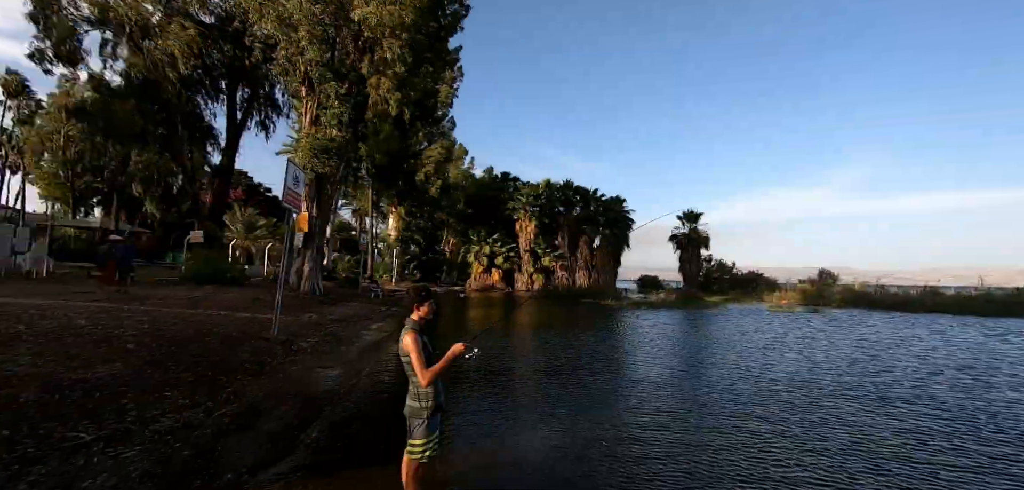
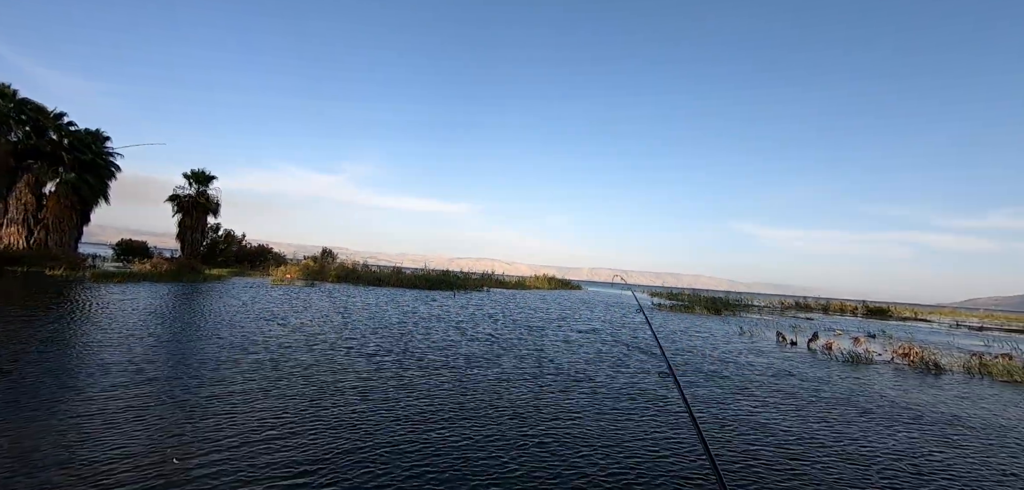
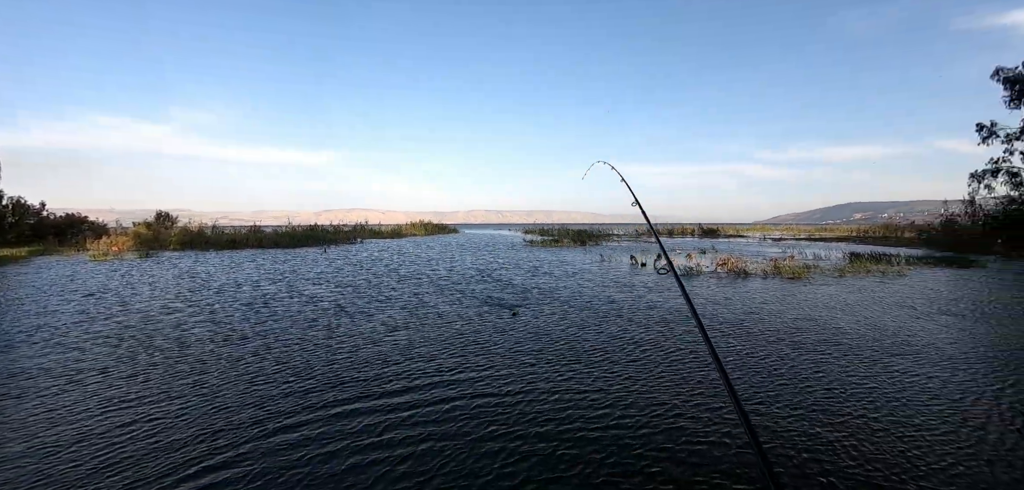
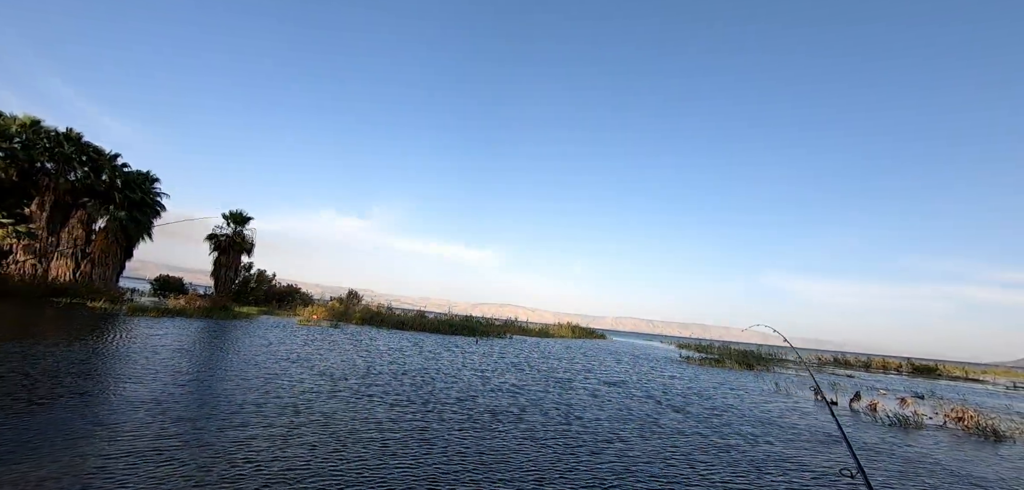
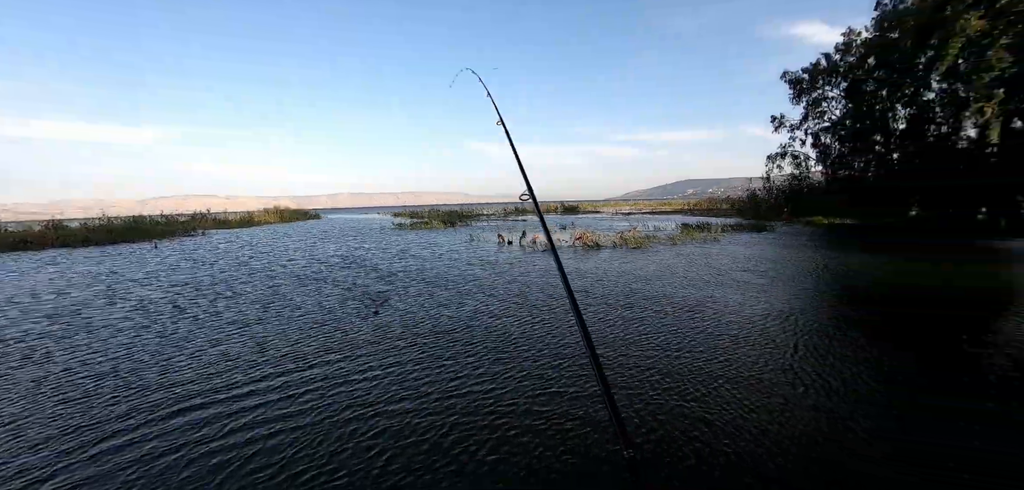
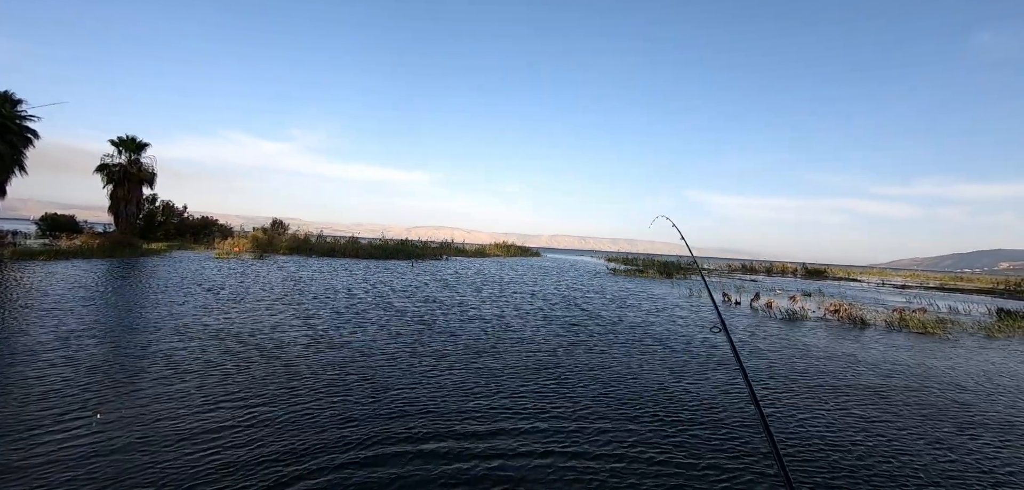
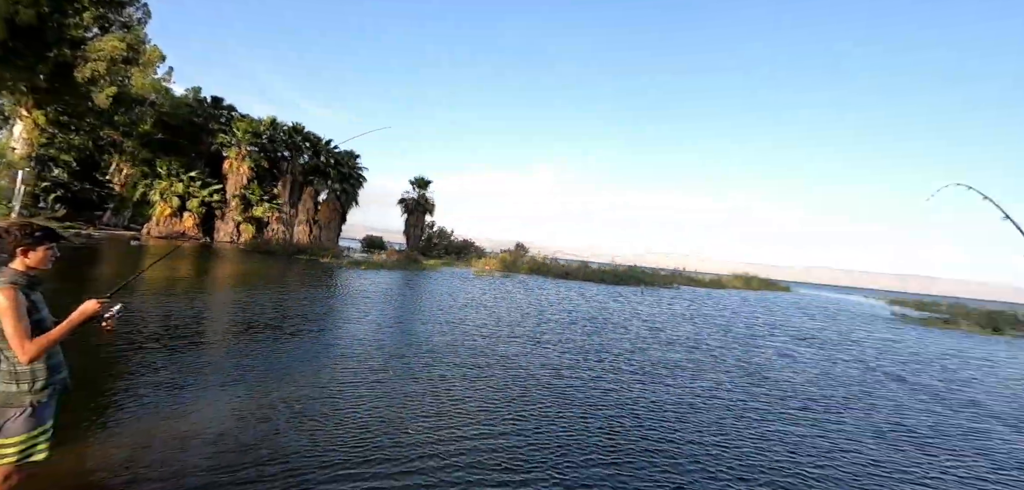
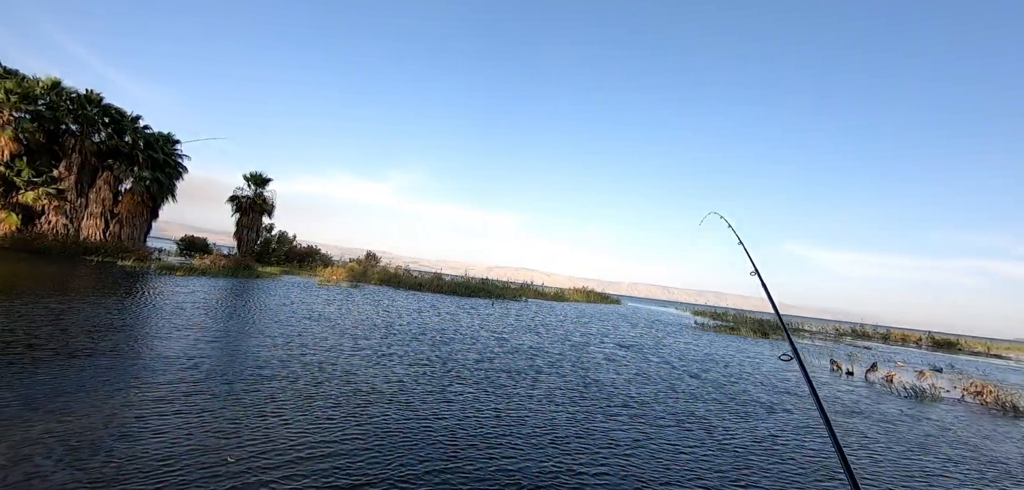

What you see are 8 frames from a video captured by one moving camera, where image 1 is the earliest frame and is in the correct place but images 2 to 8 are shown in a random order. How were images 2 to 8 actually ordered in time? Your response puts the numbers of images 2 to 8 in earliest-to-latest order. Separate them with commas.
7, 8, 4, 2, 6, 3, 5
